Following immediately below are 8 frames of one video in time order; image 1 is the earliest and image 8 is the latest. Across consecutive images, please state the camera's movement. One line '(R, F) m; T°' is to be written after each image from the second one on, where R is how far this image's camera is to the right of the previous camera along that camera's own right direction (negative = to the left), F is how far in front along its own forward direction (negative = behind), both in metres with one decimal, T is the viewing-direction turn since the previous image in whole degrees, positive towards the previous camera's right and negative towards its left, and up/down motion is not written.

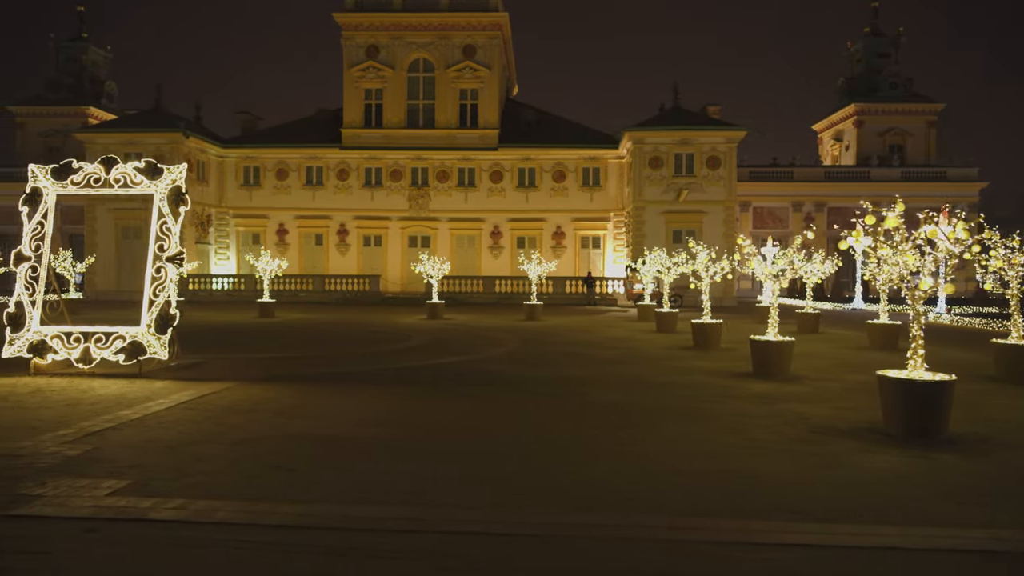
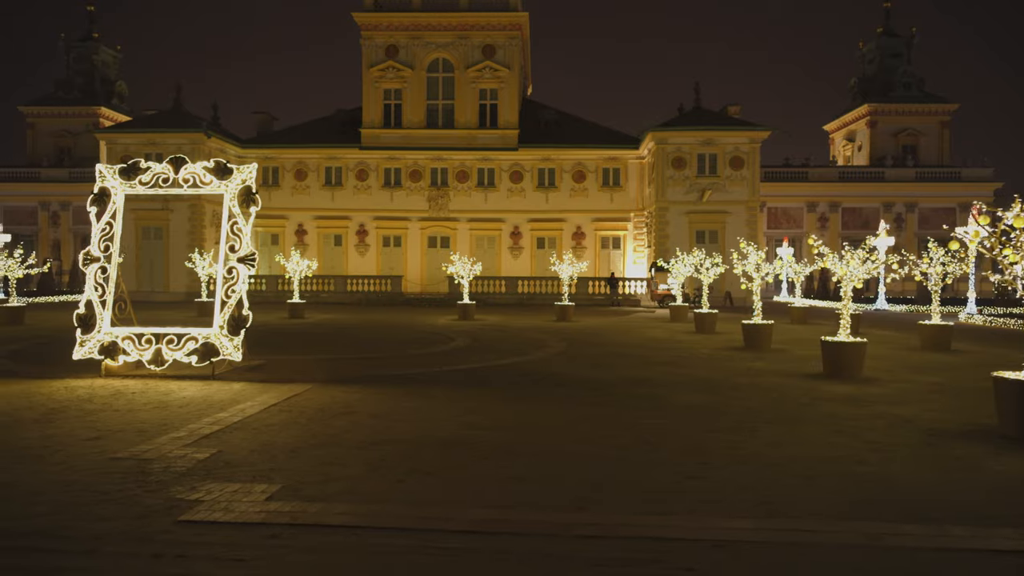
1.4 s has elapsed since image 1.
(-0.9, +0.1) m; 0°
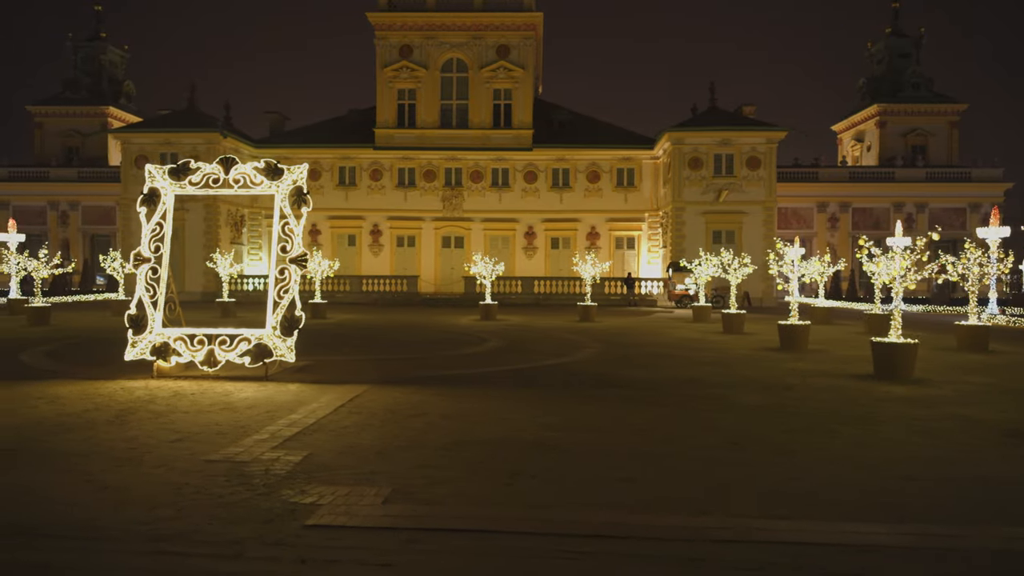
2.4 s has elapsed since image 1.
(-0.7, 0.0) m; 0°
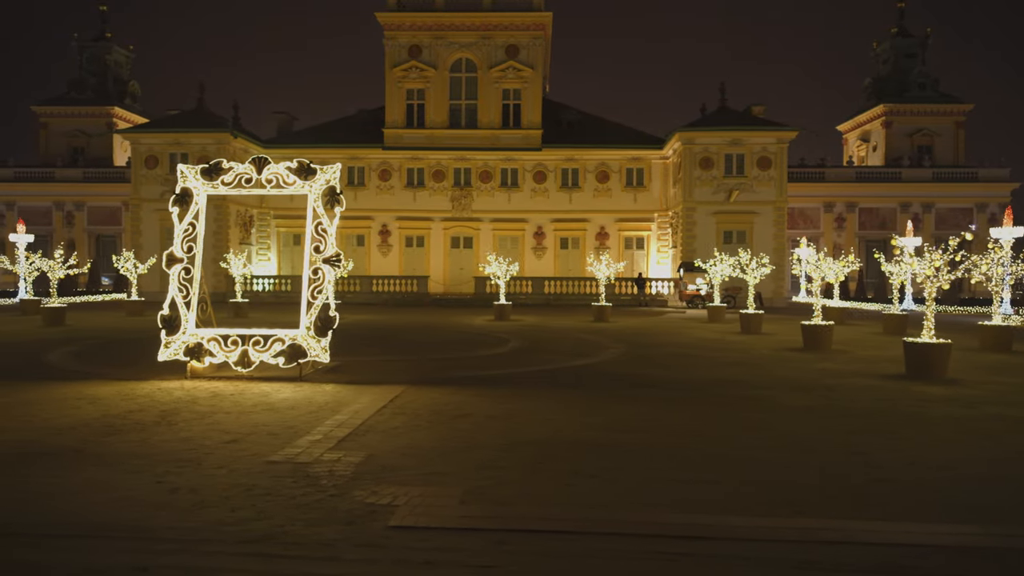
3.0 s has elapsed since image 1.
(-0.4, 0.0) m; 0°
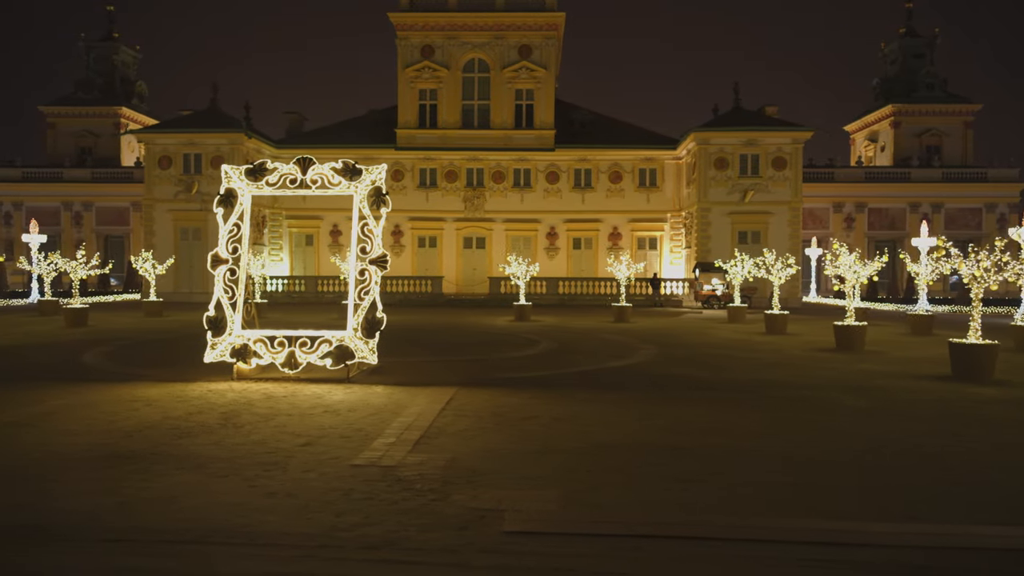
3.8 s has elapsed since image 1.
(-0.6, +0.1) m; 0°
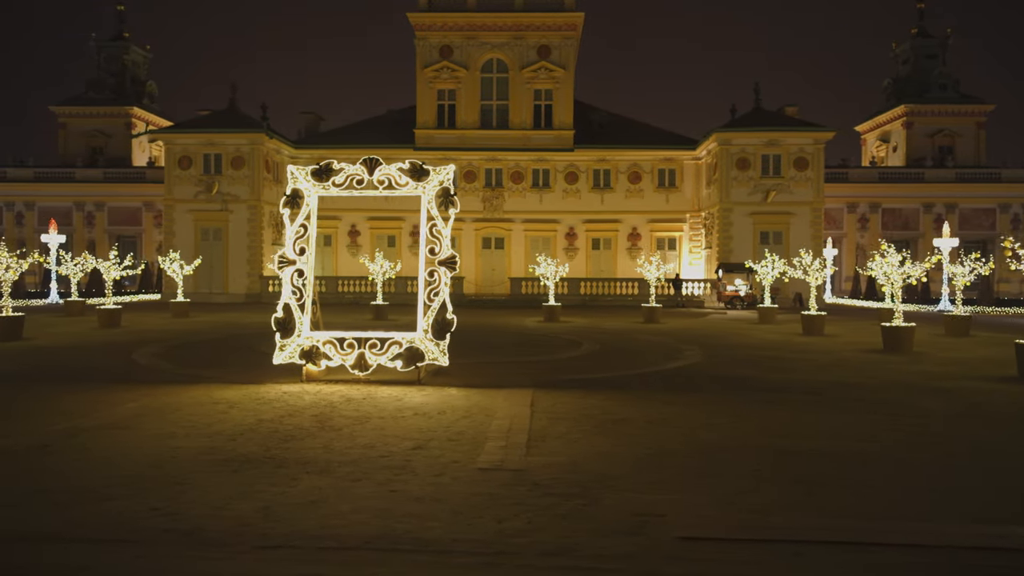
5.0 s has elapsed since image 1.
(-0.9, +0.1) m; 0°
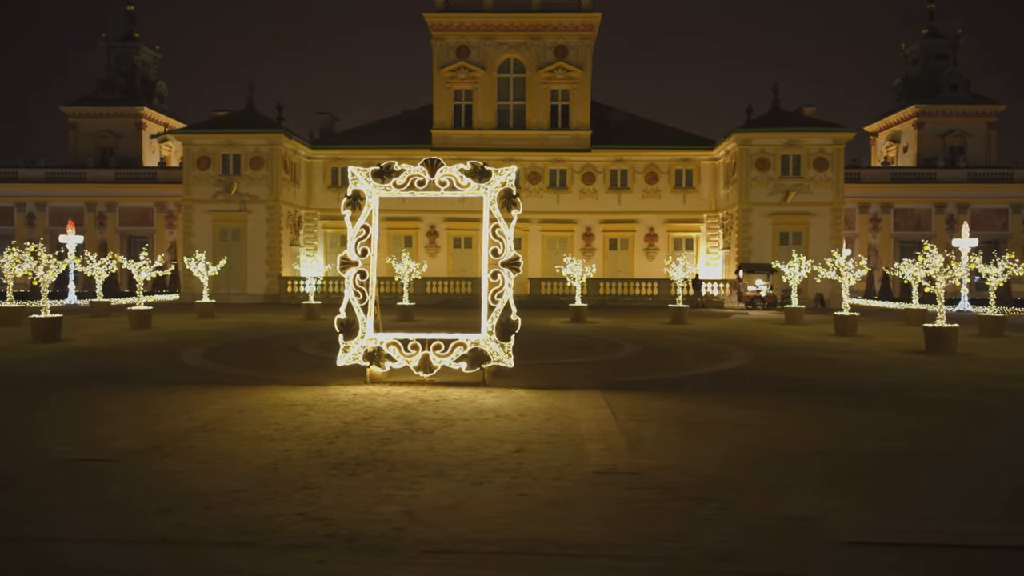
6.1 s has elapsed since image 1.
(-0.8, 0.0) m; 0°
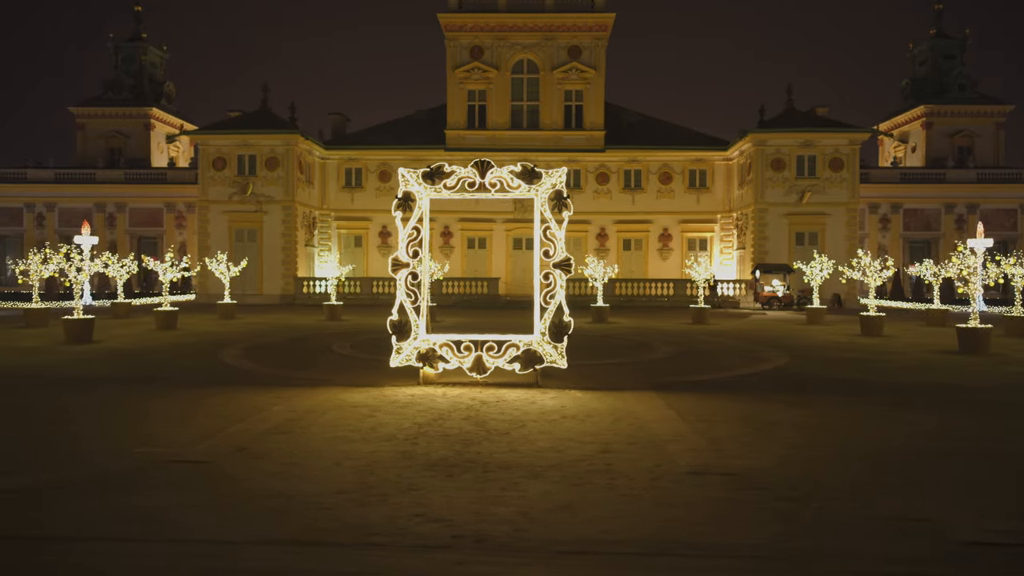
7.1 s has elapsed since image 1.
(-0.6, 0.0) m; 0°
